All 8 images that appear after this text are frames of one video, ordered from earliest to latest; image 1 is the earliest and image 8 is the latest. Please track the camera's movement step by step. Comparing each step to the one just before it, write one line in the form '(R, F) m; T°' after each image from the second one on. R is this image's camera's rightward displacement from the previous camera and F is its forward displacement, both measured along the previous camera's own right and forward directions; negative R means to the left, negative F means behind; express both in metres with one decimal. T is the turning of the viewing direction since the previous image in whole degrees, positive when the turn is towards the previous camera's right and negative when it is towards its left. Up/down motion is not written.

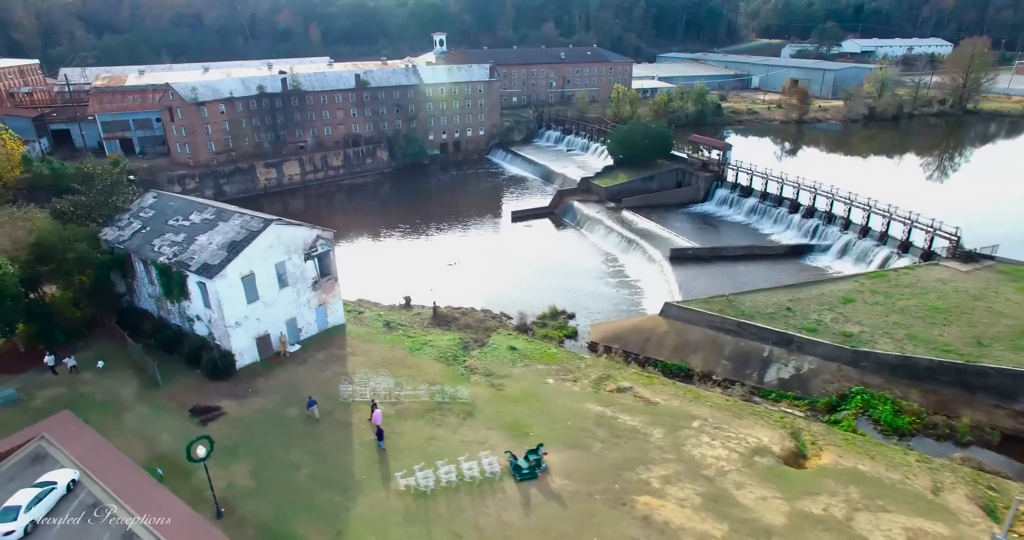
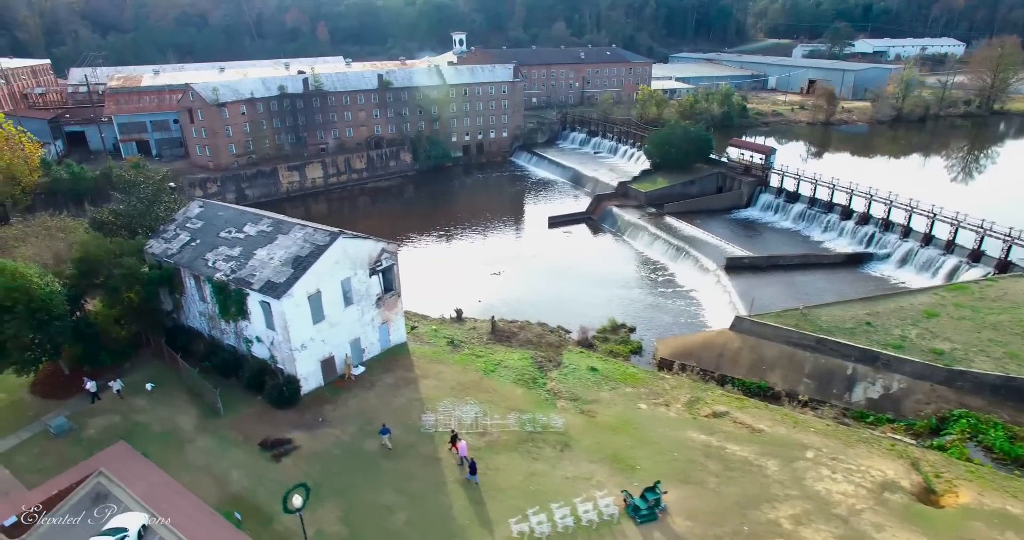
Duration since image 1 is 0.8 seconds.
(-3.5, +1.6) m; 0°
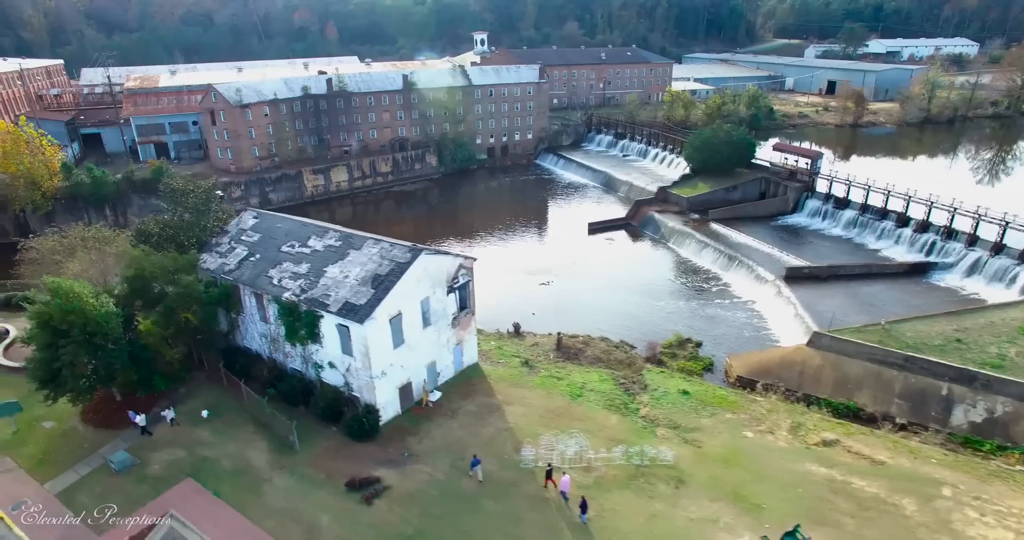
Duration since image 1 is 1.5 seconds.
(-3.5, +1.6) m; 0°
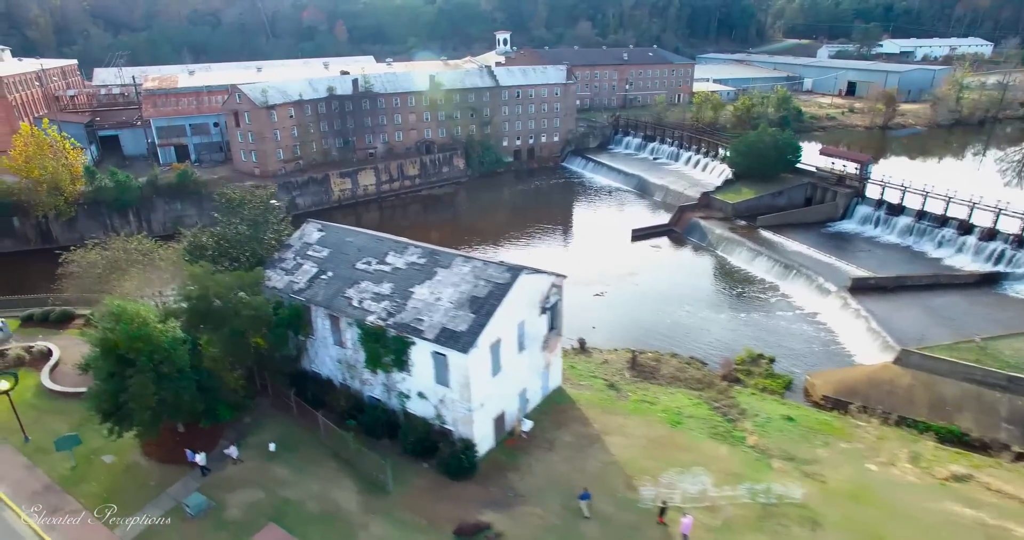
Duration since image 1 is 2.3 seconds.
(-3.6, +1.6) m; 0°
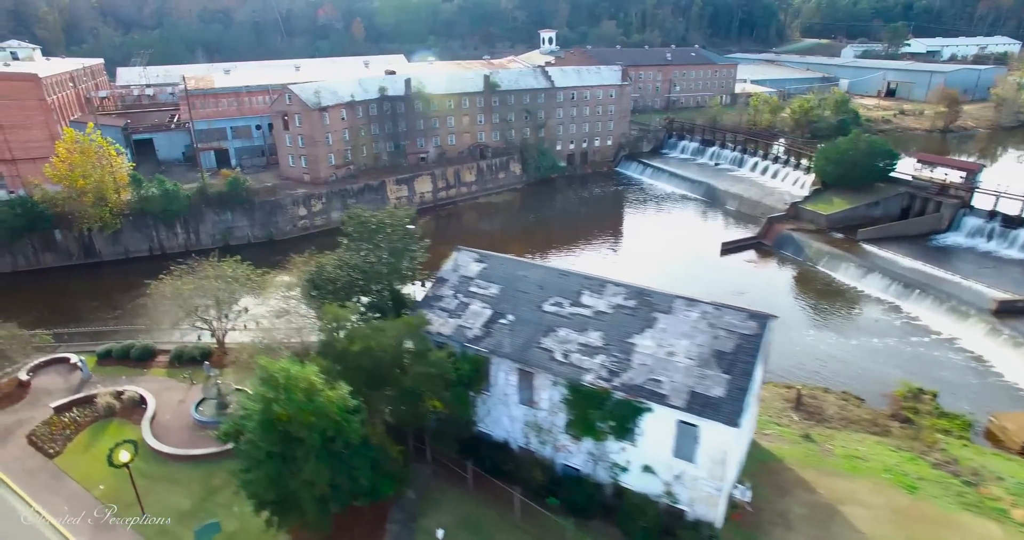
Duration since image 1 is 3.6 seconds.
(-6.7, +3.3) m; 0°
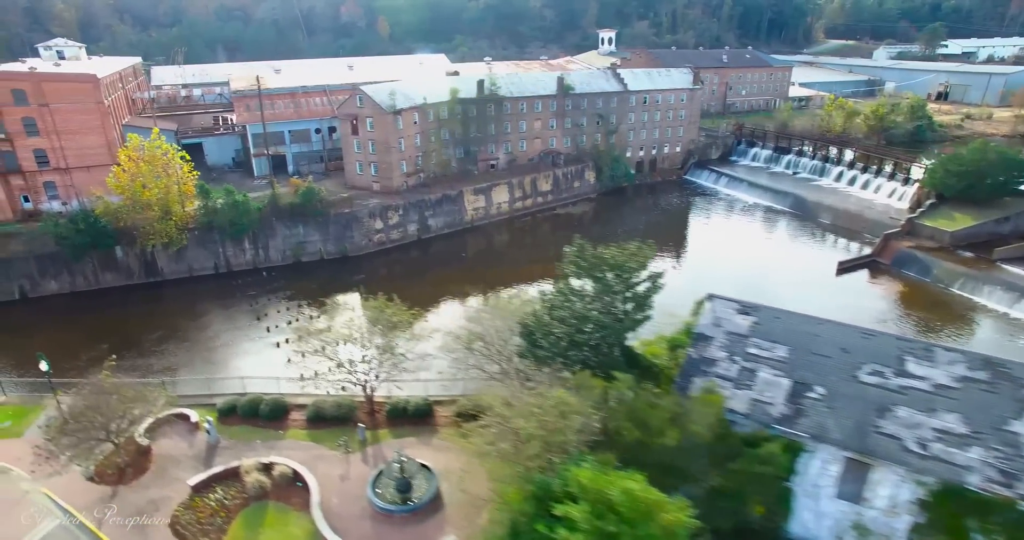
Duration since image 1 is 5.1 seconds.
(-7.6, +3.6) m; 0°
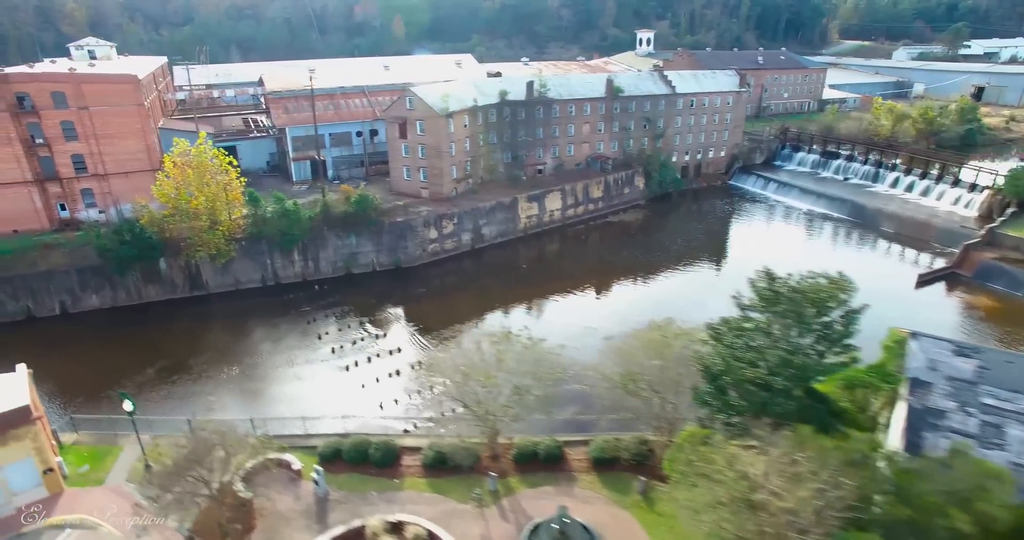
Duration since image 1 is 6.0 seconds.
(-4.7, +2.1) m; 0°
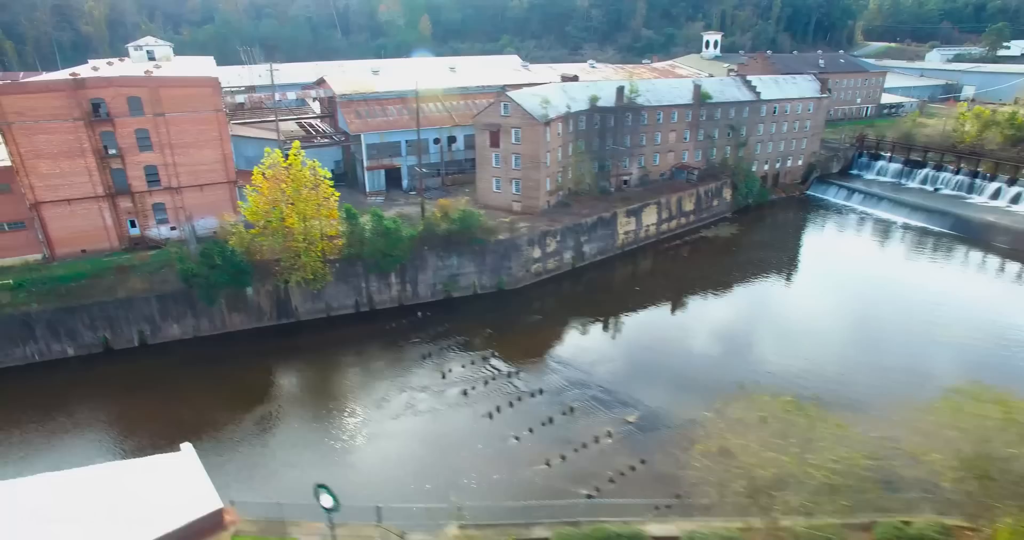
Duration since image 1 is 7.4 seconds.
(-7.7, +3.4) m; 0°
